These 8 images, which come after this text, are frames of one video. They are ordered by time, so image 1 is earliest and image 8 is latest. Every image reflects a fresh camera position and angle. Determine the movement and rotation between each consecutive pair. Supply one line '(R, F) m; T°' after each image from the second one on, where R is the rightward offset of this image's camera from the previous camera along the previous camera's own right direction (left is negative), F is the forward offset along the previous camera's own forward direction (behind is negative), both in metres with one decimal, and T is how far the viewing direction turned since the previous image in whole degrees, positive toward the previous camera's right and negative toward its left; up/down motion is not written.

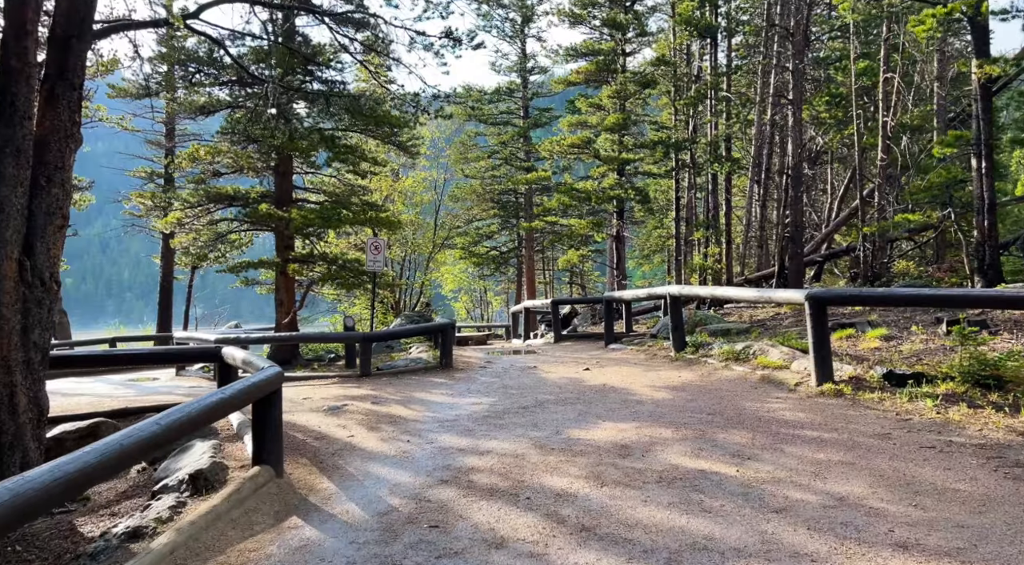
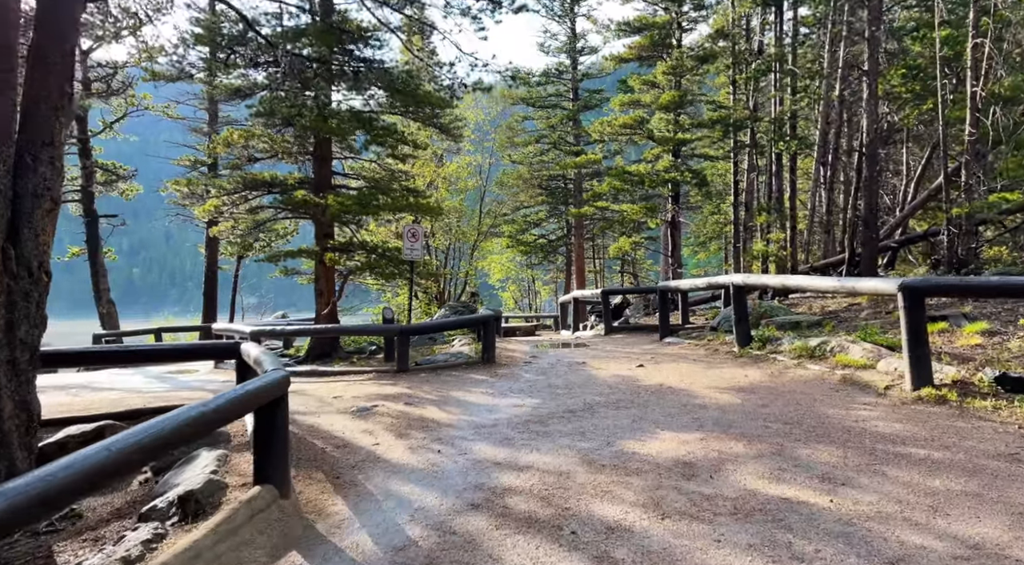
(0.0, +0.7) m; -4°
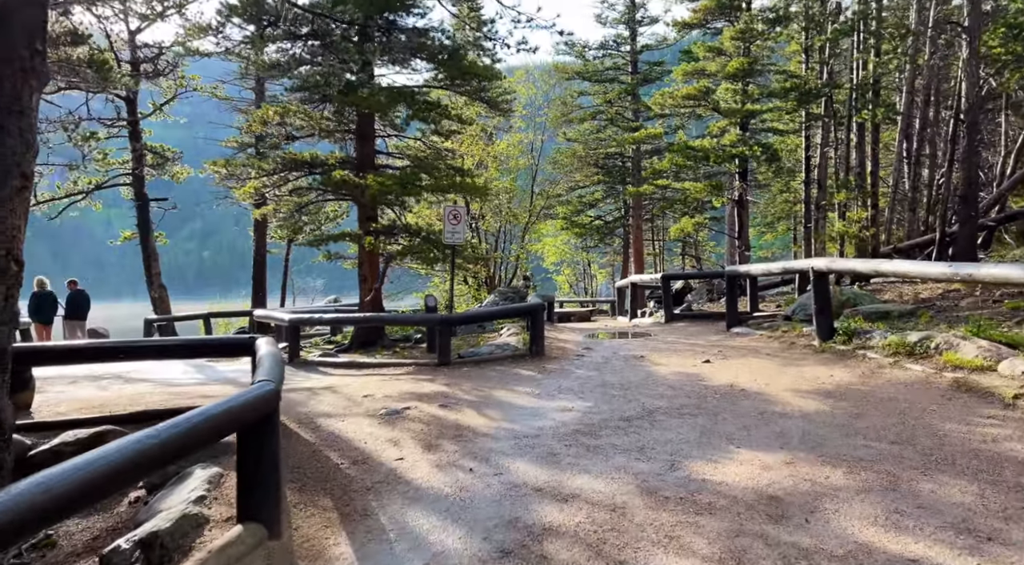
(+0.1, +0.8) m; -4°
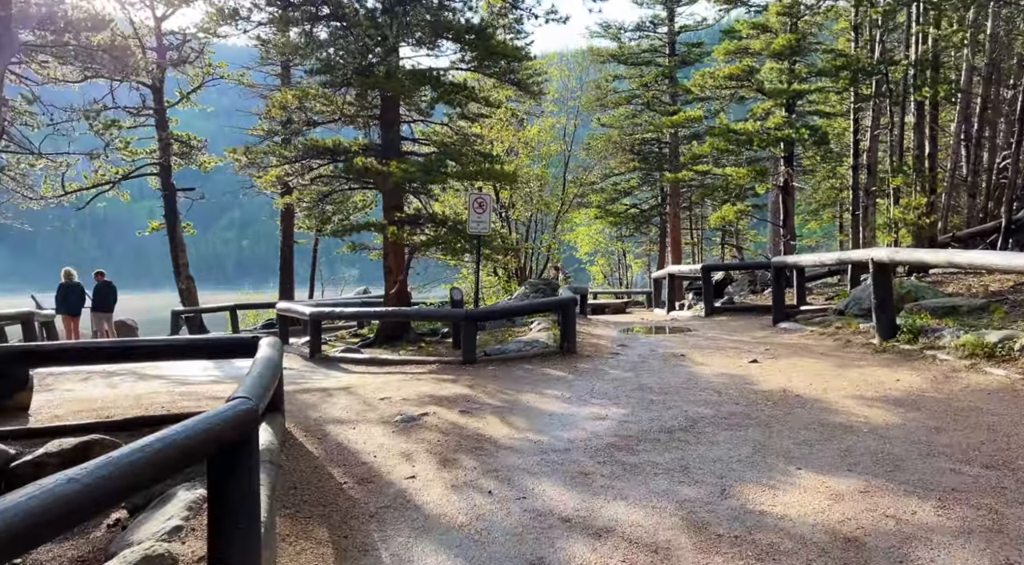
(0.0, +0.6) m; -2°
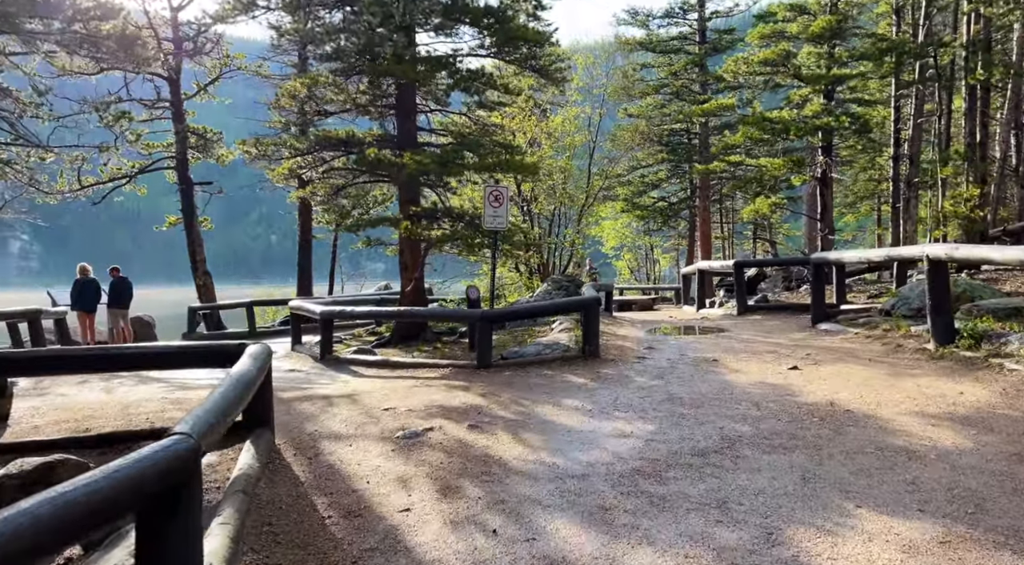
(+0.1, +0.6) m; -2°
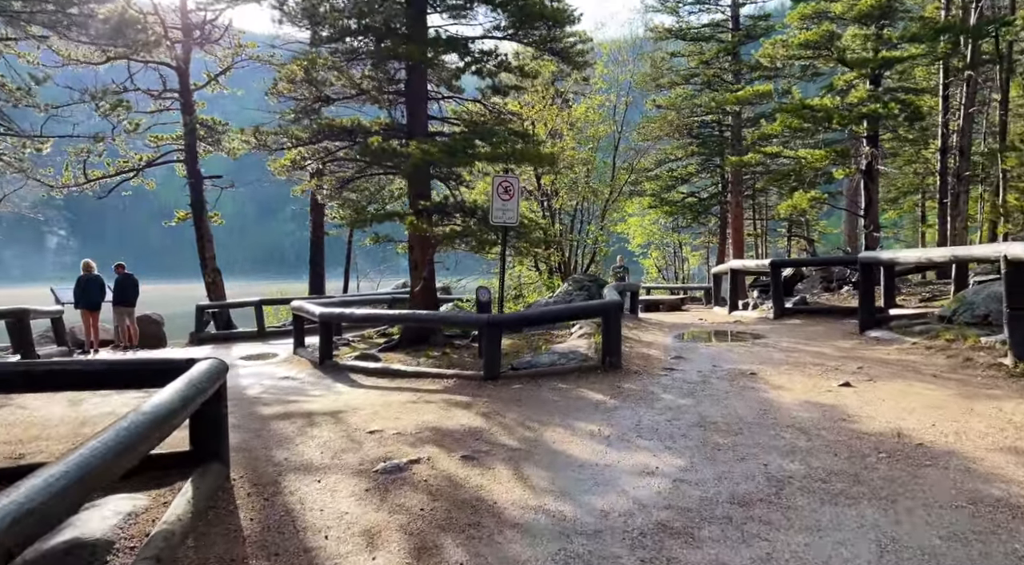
(+0.1, +0.8) m; -2°
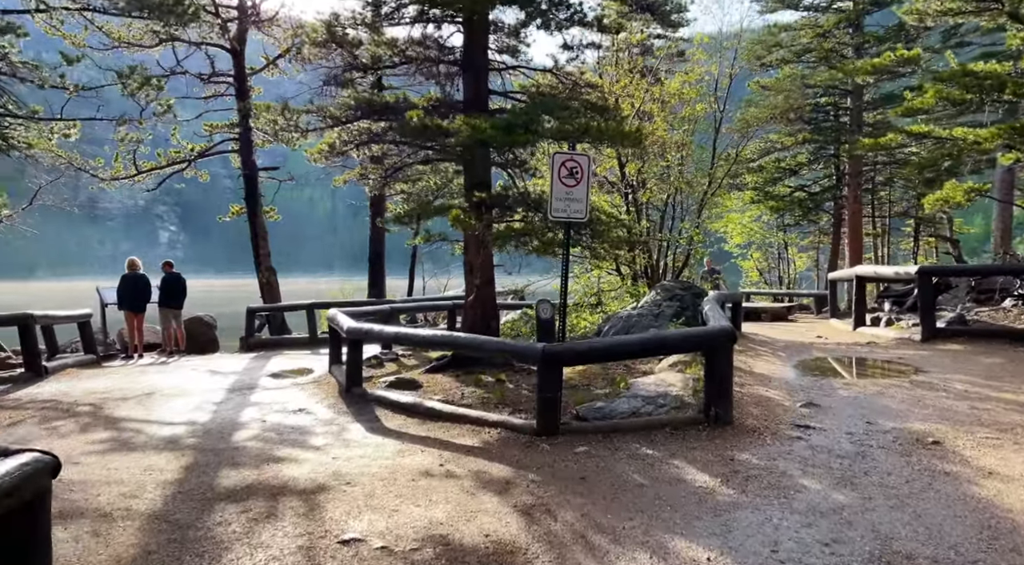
(+0.1, +1.9) m; -6°
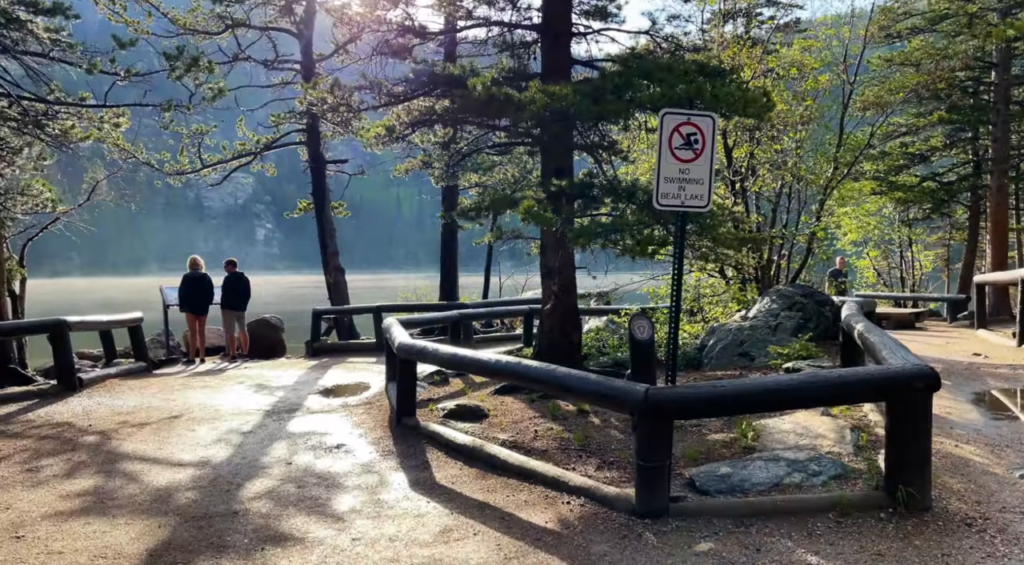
(0.0, +1.4) m; -6°
